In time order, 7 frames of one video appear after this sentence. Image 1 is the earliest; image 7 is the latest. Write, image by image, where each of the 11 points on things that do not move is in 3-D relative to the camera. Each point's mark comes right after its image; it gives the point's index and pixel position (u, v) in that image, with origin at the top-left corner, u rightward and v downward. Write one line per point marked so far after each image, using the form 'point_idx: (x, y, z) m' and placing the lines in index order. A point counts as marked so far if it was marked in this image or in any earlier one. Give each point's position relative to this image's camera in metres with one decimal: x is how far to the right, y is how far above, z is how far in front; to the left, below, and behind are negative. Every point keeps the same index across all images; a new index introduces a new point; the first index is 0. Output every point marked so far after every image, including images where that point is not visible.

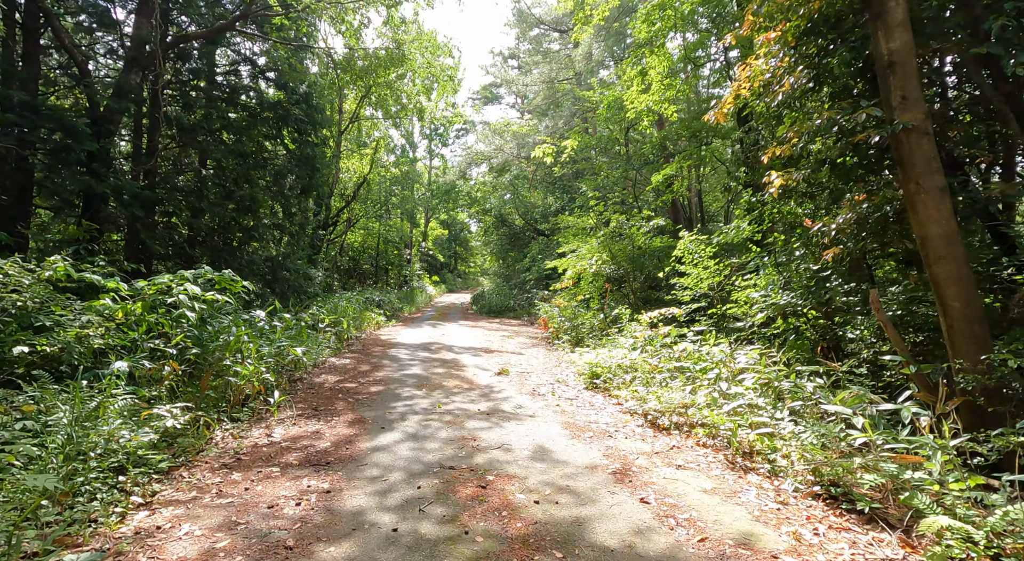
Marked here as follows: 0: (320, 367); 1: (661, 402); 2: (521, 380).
0: (-2.9, -1.4, +8.4) m
1: (+1.5, -1.2, +5.6) m
2: (+0.2, -1.5, +8.1) m
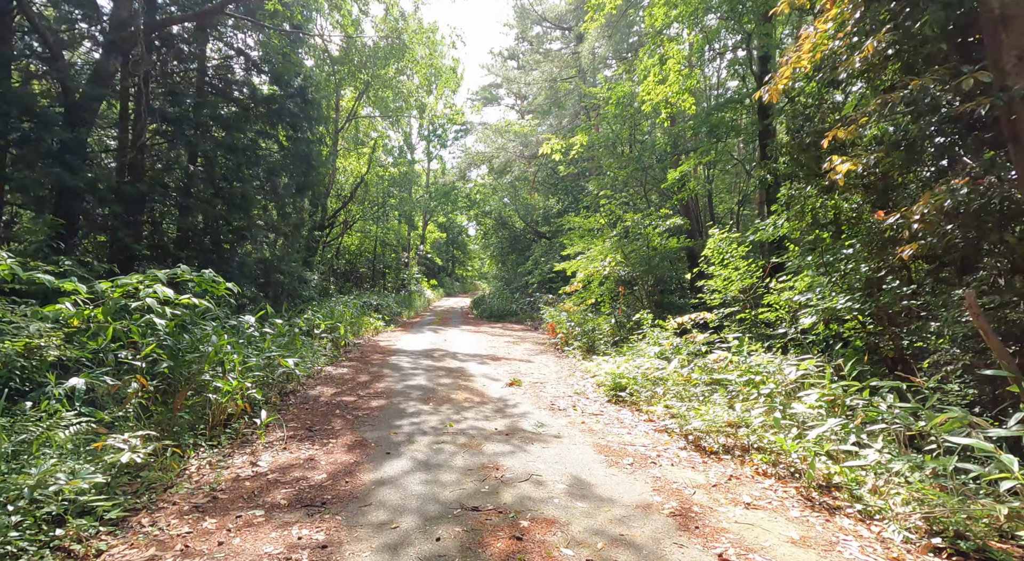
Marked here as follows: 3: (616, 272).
0: (-2.7, -1.4, +7.7) m
1: (+1.7, -1.2, +4.9) m
2: (+0.3, -1.5, +7.4) m
3: (+2.3, +0.2, +11.7) m
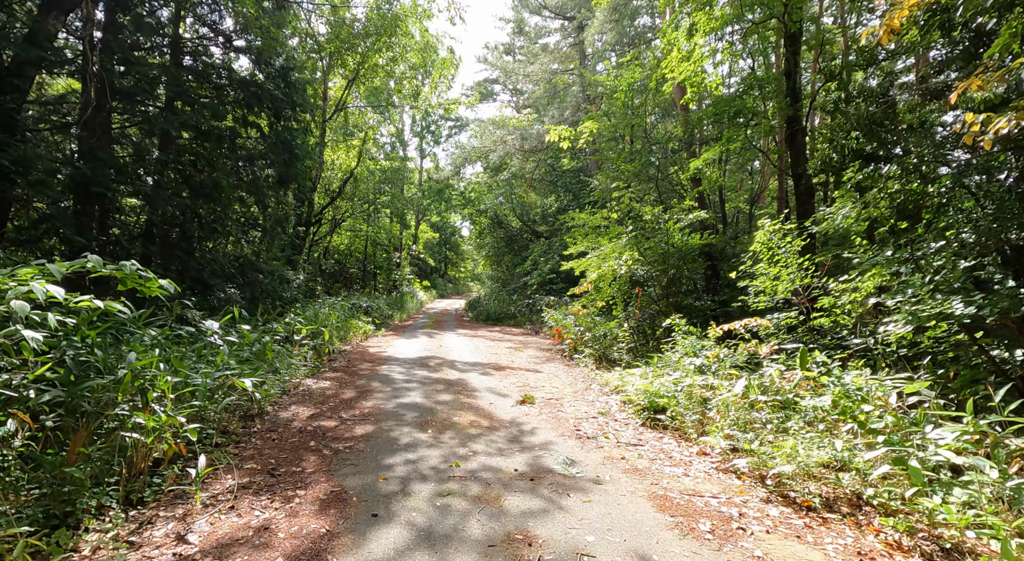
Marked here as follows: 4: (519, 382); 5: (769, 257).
0: (-2.6, -1.4, +6.5) m
1: (+1.9, -1.2, +3.8) m
2: (+0.5, -1.5, +6.3) m
3: (+2.4, +0.1, +10.5) m
4: (+0.1, -1.5, +8.3) m
5: (+3.1, +0.3, +6.7) m
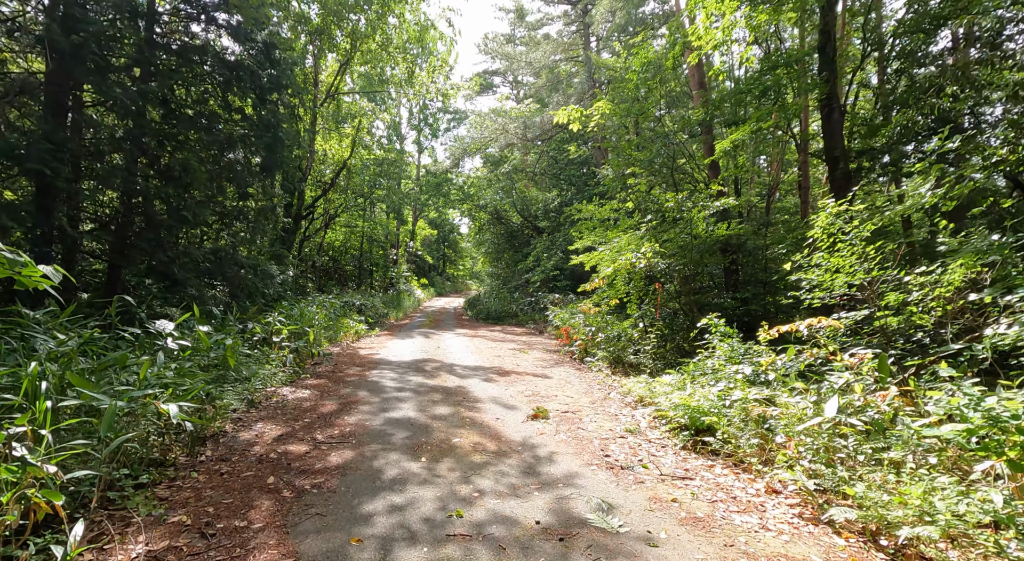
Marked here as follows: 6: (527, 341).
0: (-2.5, -1.3, +5.4) m
1: (+2.0, -1.2, +2.8) m
2: (+0.6, -1.4, +5.2) m
3: (+2.5, +0.2, +9.5) m
4: (+0.2, -1.5, +7.3) m
5: (+3.2, +0.4, +5.7) m
6: (+0.4, -1.5, +13.9) m
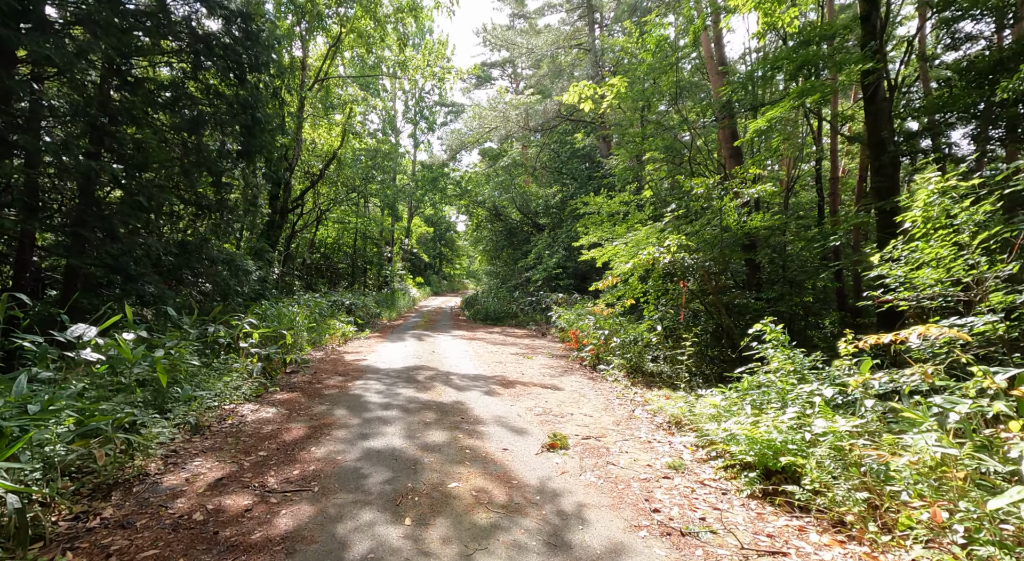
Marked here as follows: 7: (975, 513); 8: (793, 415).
0: (-2.4, -1.3, +4.3) m
1: (+2.1, -1.1, +1.7) m
2: (+0.7, -1.4, +4.1) m
3: (+2.6, +0.3, +8.4) m
4: (+0.3, -1.4, +6.2) m
5: (+3.3, +0.4, +4.5) m
6: (+0.4, -1.5, +12.8) m
7: (+2.1, -1.1, +2.6) m
8: (+2.0, -1.0, +3.8) m
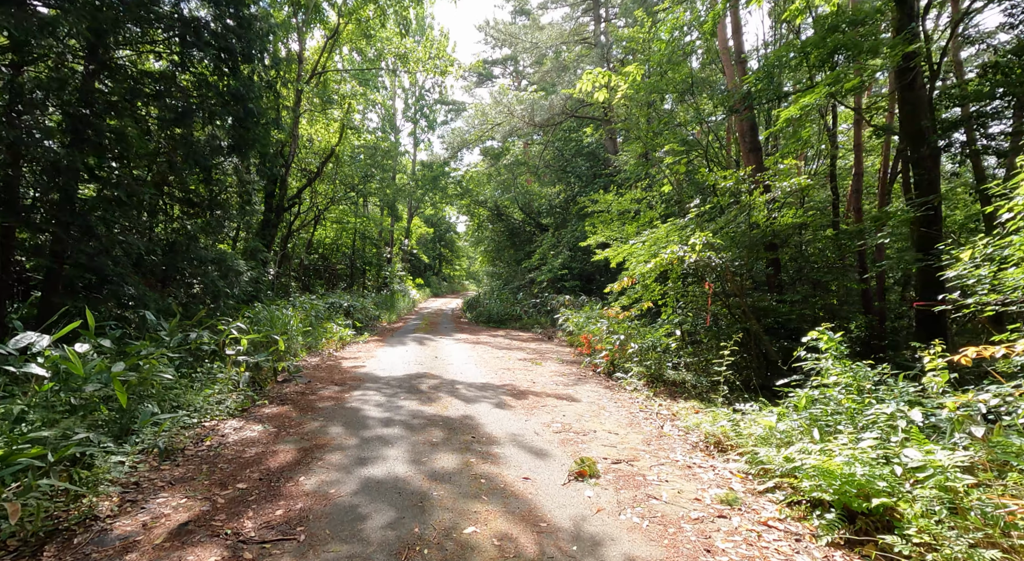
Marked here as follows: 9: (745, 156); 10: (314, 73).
0: (-2.2, -1.3, +3.7) m
1: (+2.3, -1.1, +1.0) m
2: (+0.8, -1.4, +3.5) m
3: (+2.7, +0.2, +7.8) m
4: (+0.4, -1.4, +5.6) m
5: (+3.5, +0.4, +3.9) m
6: (+0.6, -1.5, +12.2) m
7: (+2.3, -1.1, +1.9) m
8: (+2.1, -1.0, +3.2) m
9: (+4.5, +2.4, +10.8) m
10: (-5.6, +5.9, +15.7) m
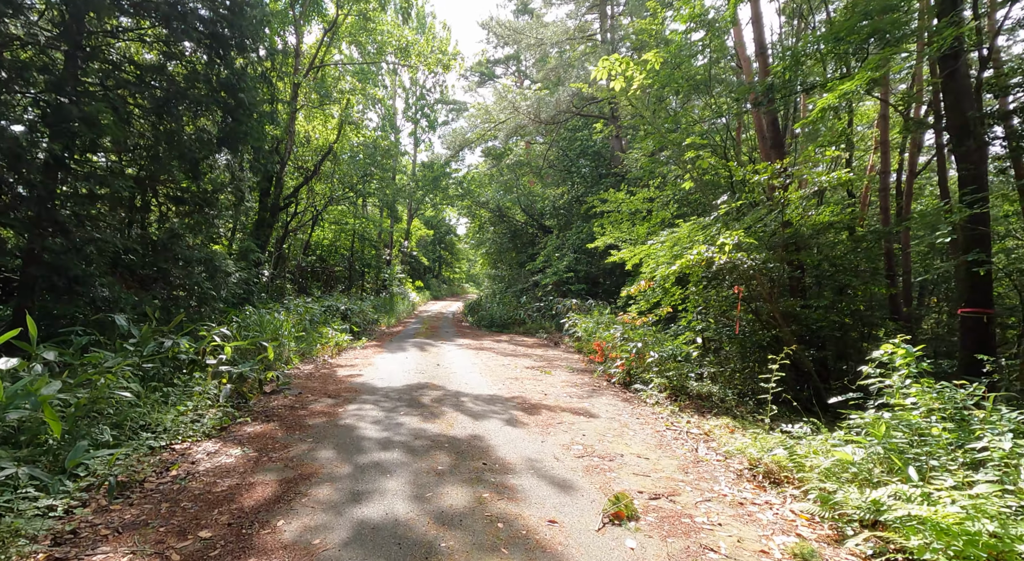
0: (-2.1, -1.3, +3.0) m
1: (+2.4, -1.1, +0.4) m
2: (+1.0, -1.4, +2.8) m
3: (+2.9, +0.2, +7.1) m
4: (+0.6, -1.5, +4.9) m
5: (+3.6, +0.4, +3.3) m
6: (+0.7, -1.6, +11.5) m
7: (+2.4, -1.1, +1.3) m
8: (+2.3, -1.0, +2.6) m
9: (+4.7, +2.4, +10.2) m
10: (-5.5, +5.9, +15.0) m
